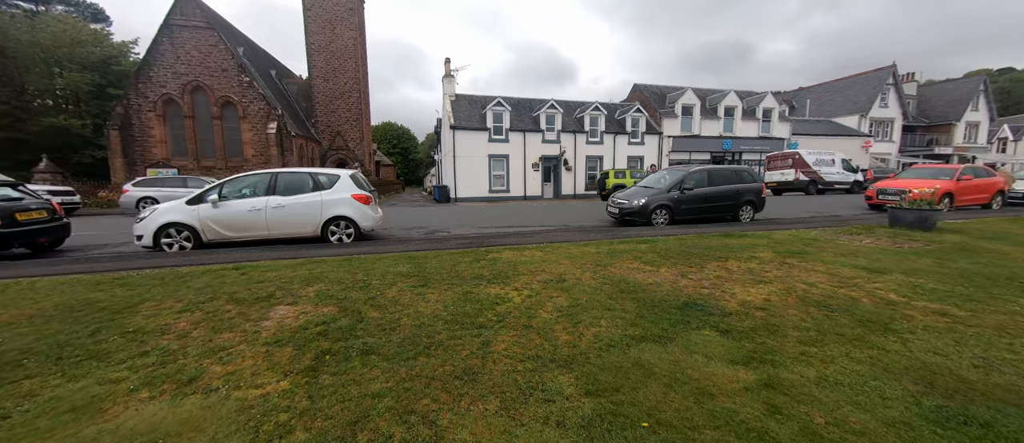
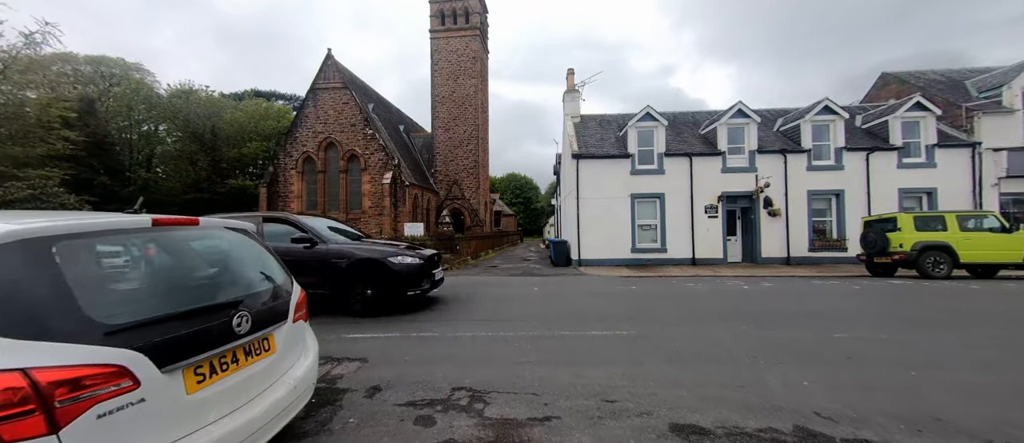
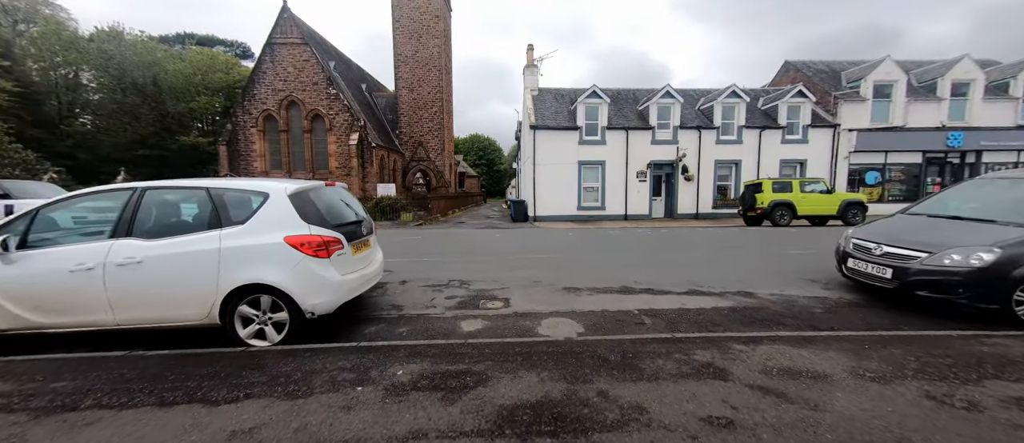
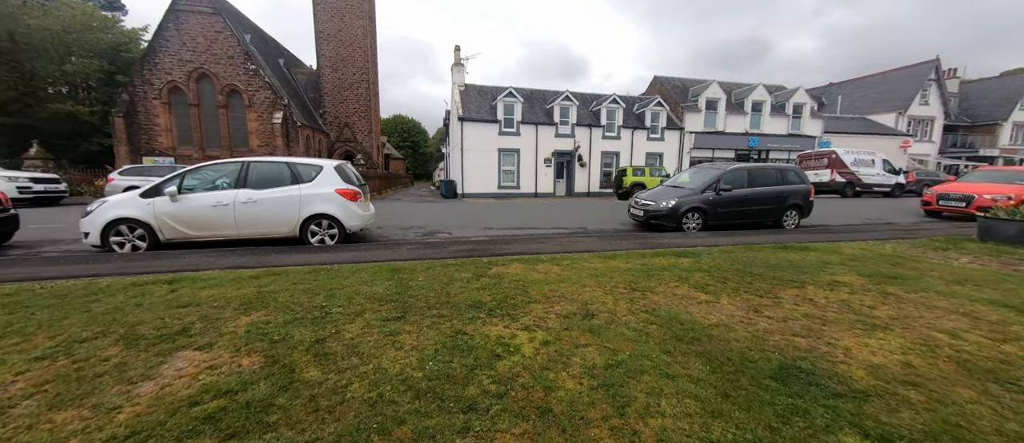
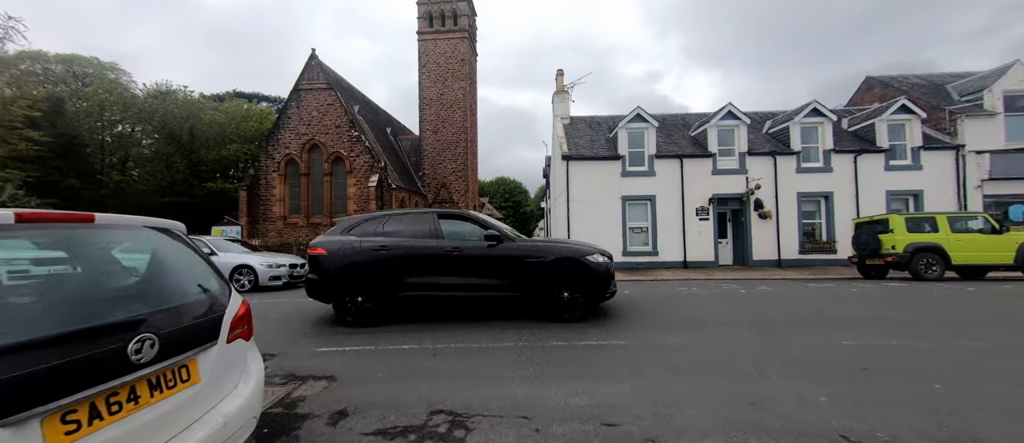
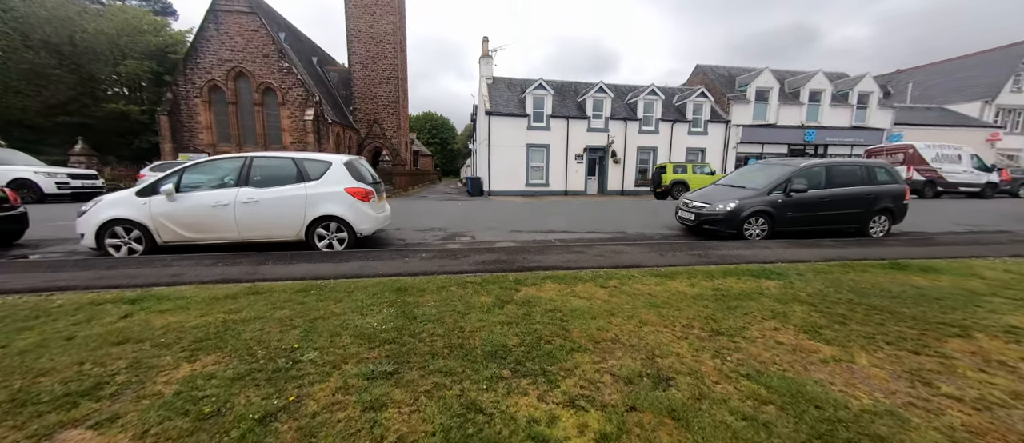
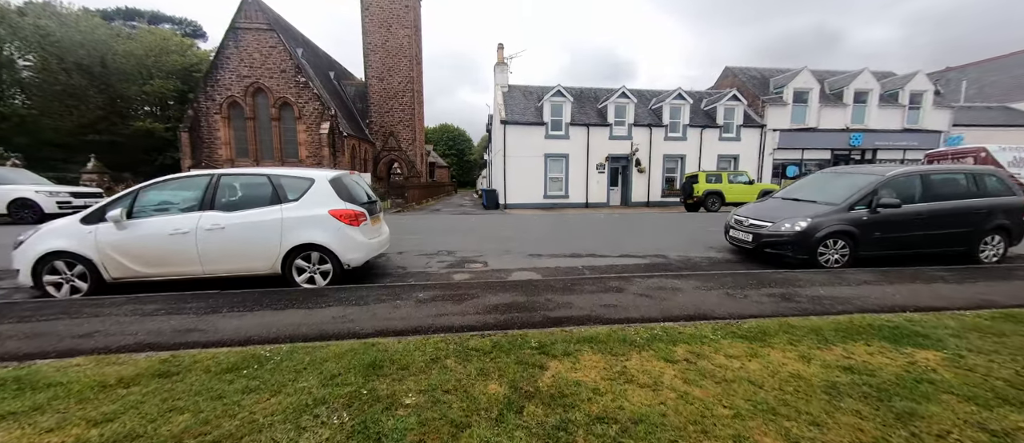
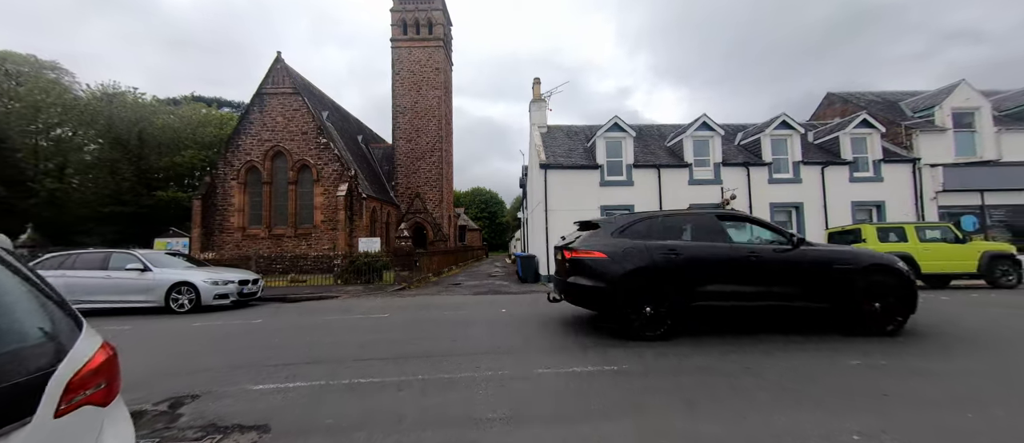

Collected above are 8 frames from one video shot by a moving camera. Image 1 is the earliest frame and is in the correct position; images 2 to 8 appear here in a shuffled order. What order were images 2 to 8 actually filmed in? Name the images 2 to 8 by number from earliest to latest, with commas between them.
4, 6, 7, 3, 2, 5, 8
